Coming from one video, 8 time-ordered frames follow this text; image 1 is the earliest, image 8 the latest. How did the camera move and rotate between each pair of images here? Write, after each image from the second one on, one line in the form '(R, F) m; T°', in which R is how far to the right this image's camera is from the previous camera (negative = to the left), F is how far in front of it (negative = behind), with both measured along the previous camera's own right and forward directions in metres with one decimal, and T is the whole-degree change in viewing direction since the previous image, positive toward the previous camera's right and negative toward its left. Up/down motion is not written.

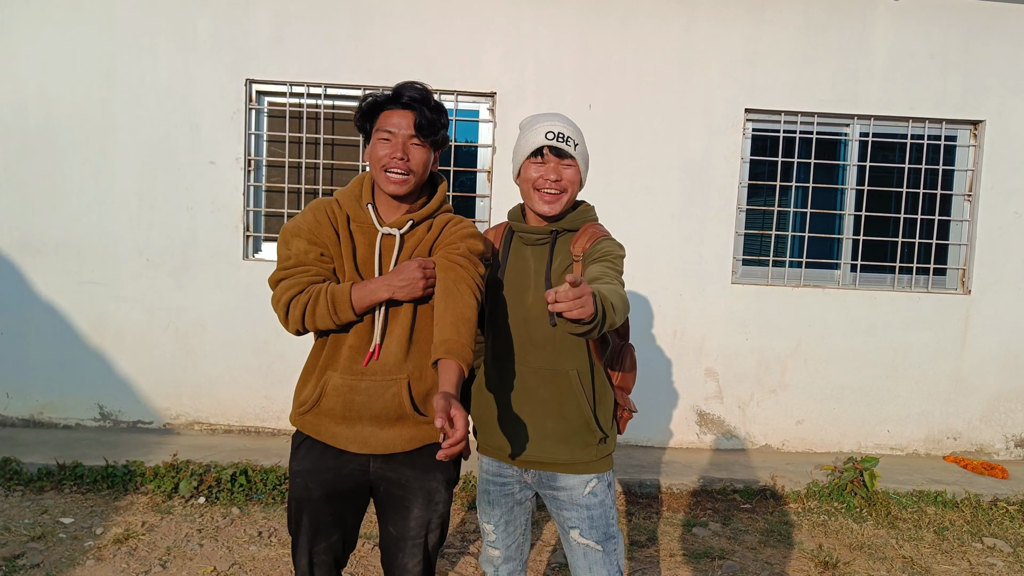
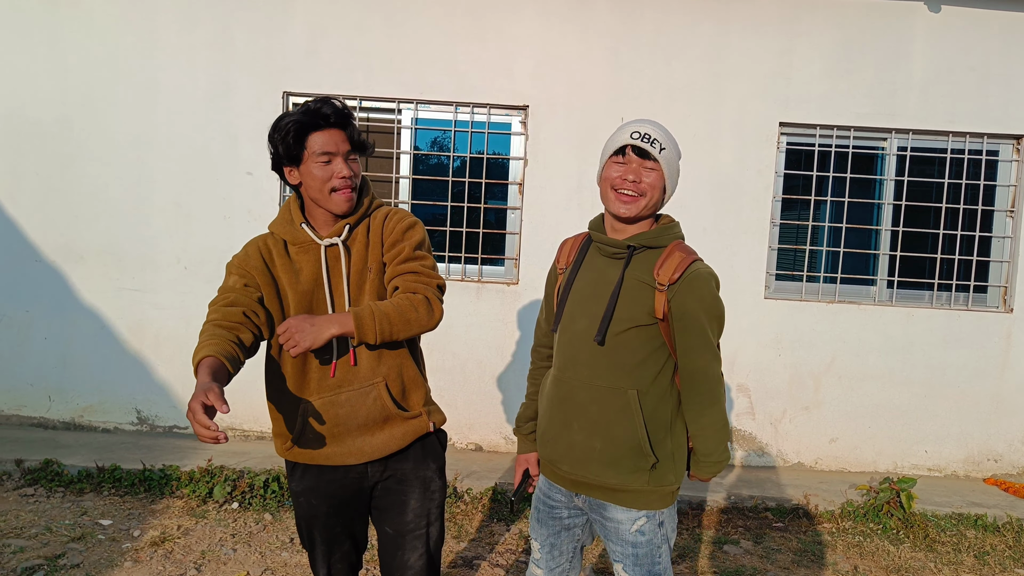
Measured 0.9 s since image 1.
(-0.5, 0.0) m; -1°
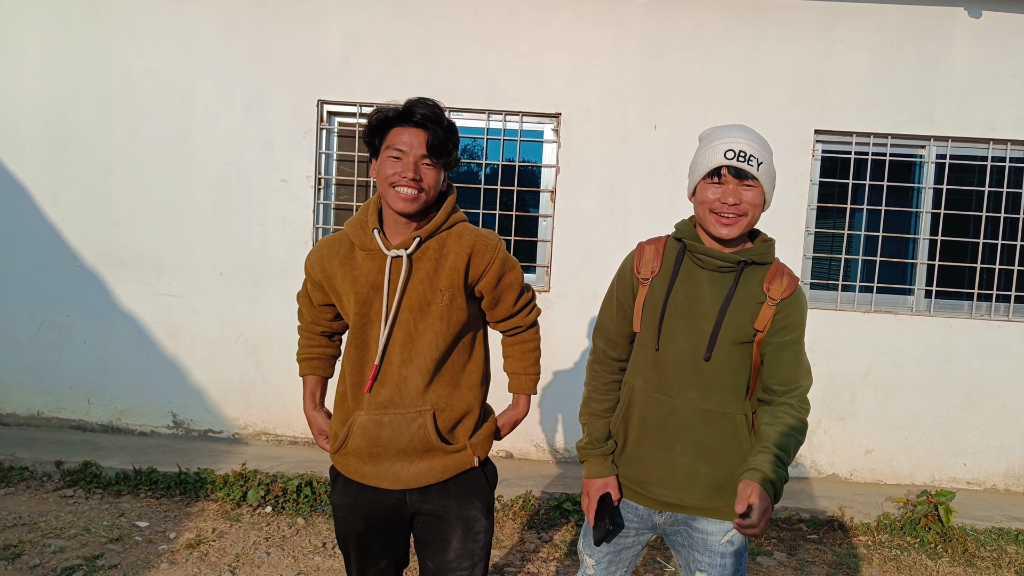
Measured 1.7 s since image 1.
(-0.6, 0.0) m; -1°
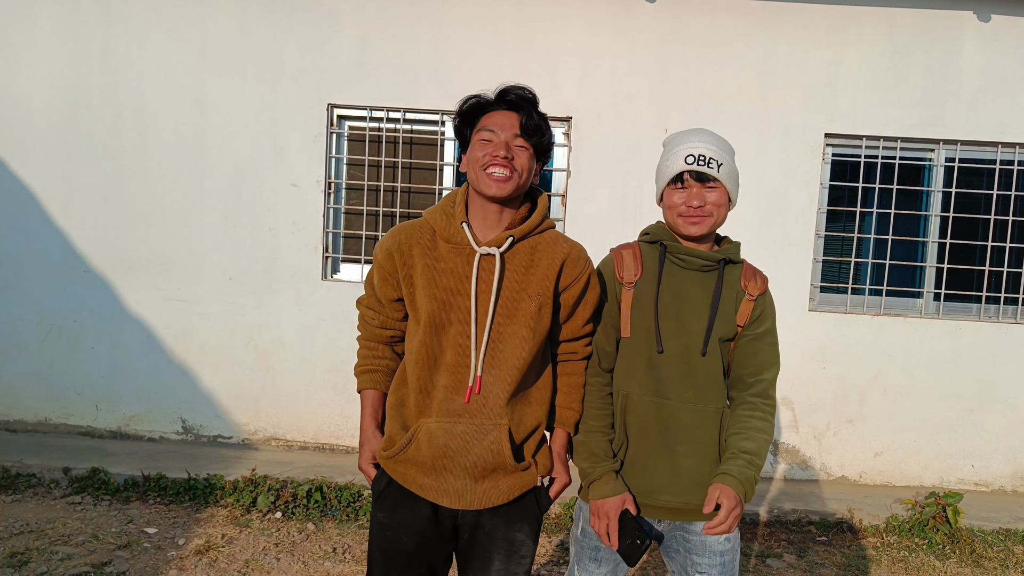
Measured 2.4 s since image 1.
(-0.2, 0.0) m; 0°
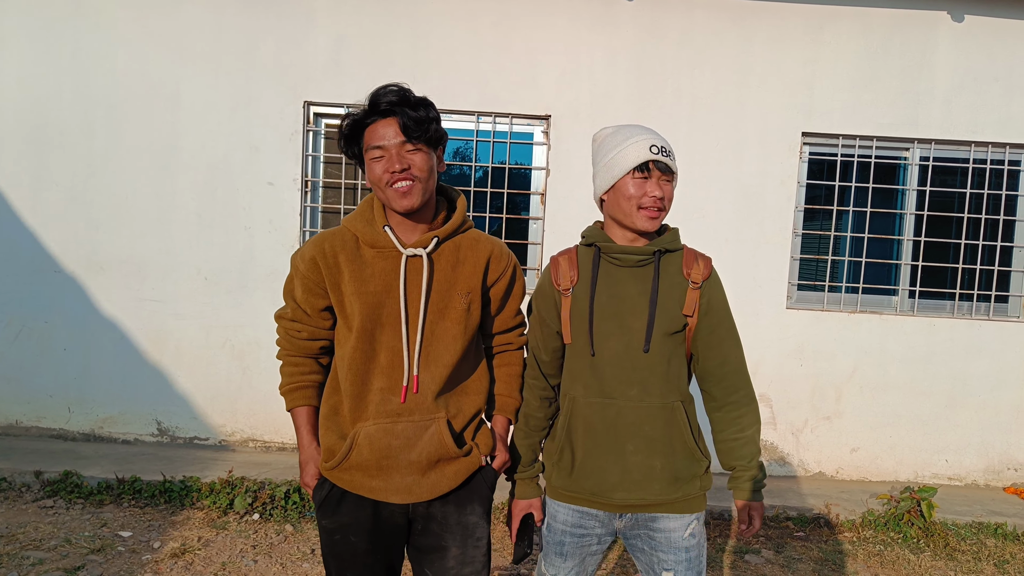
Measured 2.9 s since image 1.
(+0.4, 0.0) m; 0°
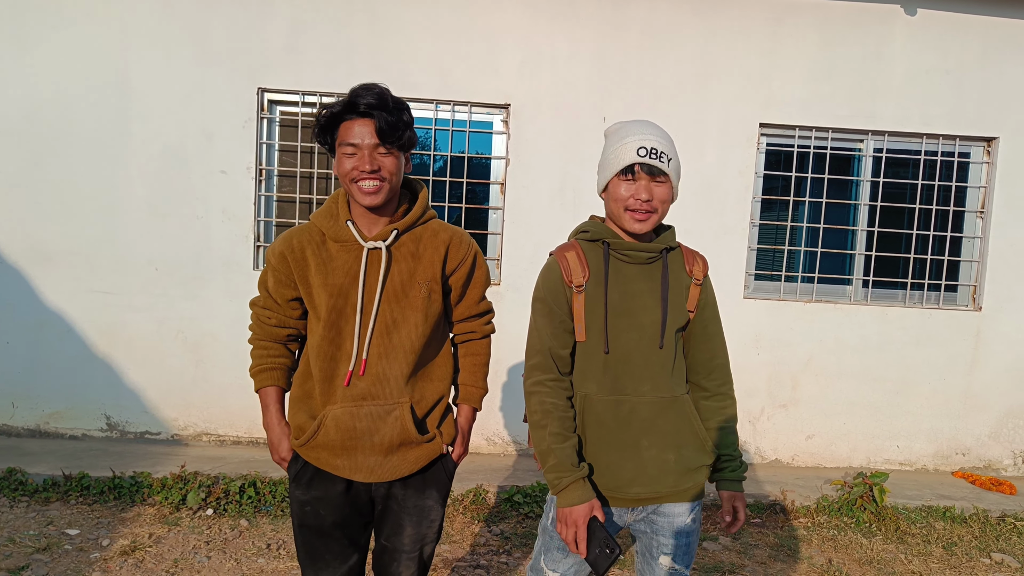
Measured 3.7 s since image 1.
(+0.7, 0.0) m; +1°
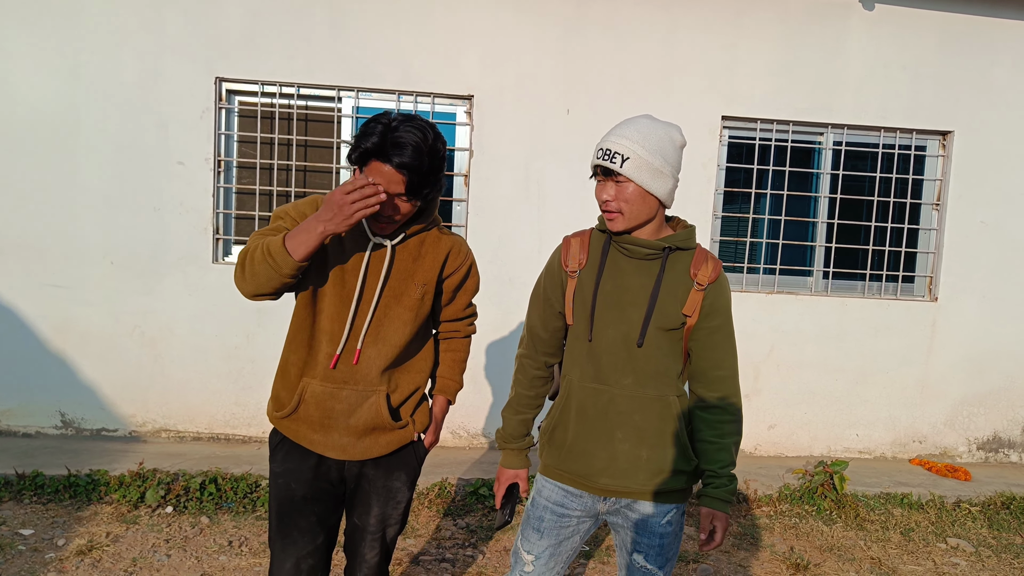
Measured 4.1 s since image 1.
(+0.6, 0.0) m; +1°
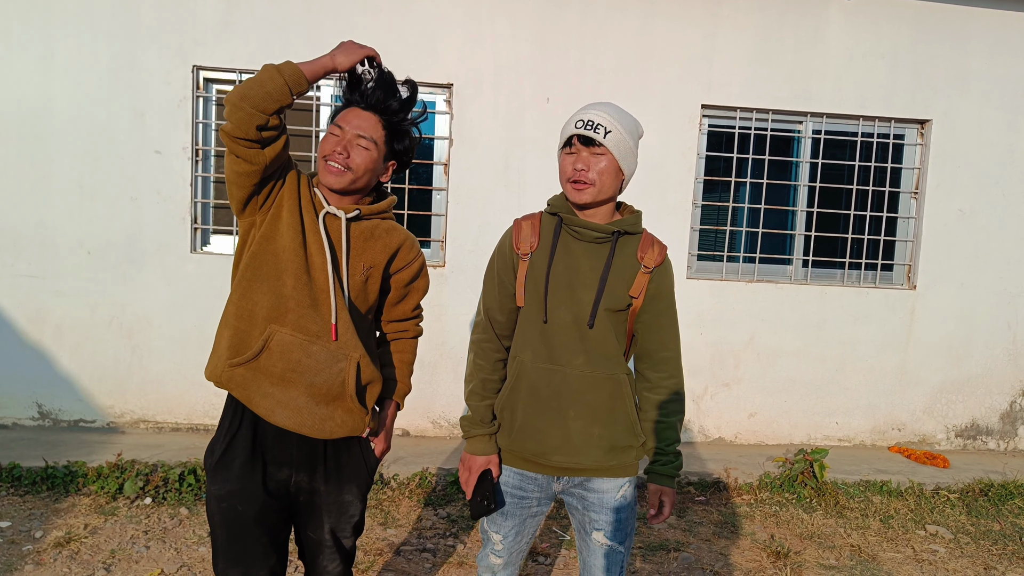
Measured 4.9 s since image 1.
(+0.4, 0.0) m; 0°
